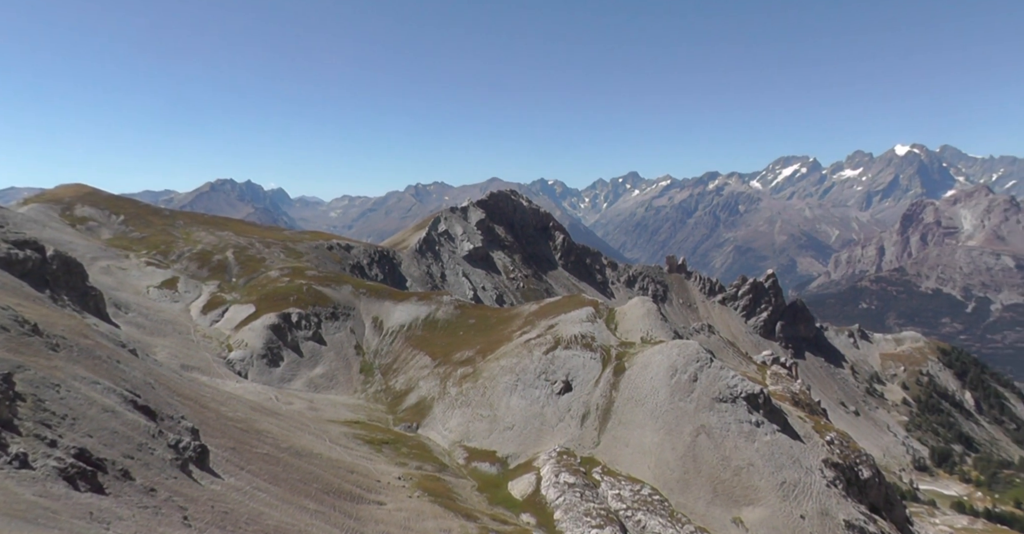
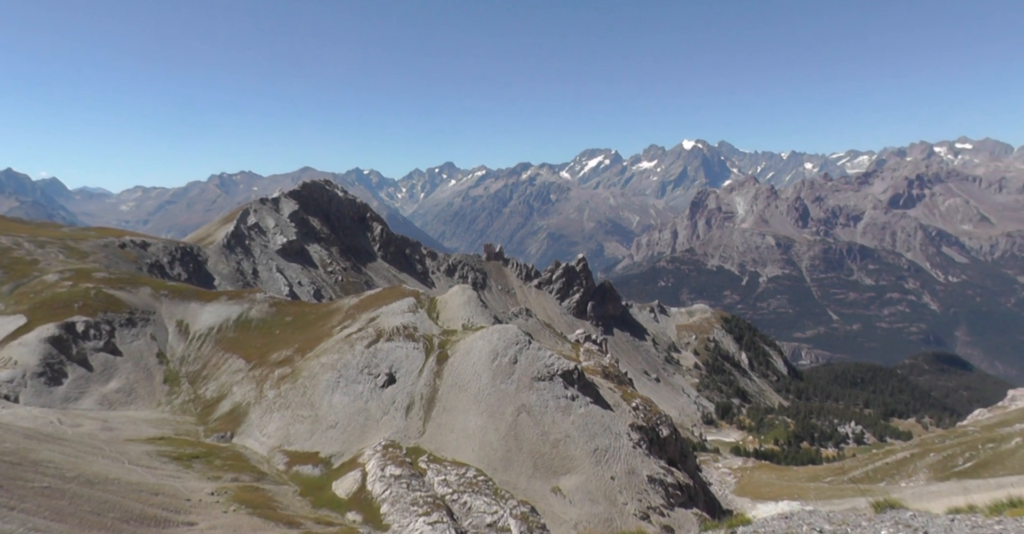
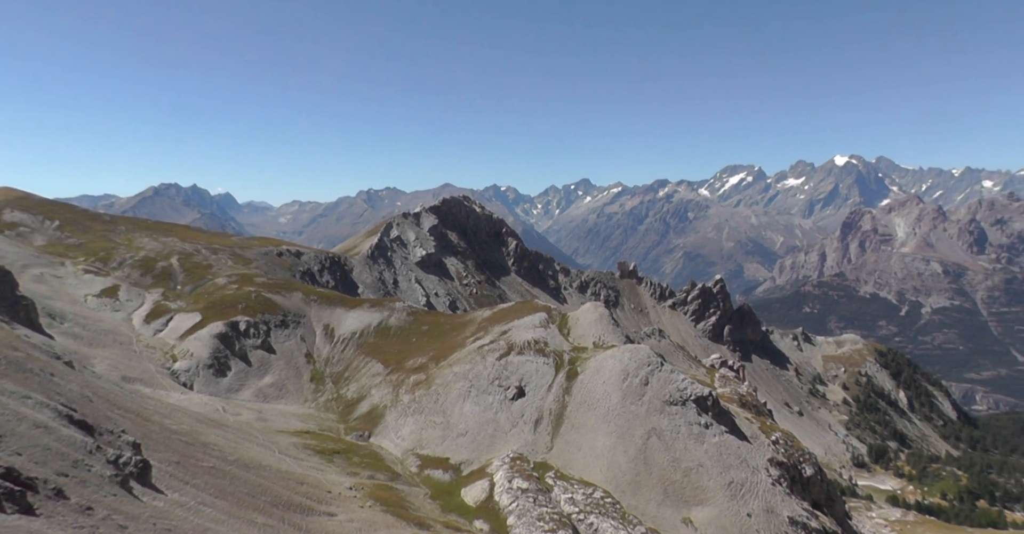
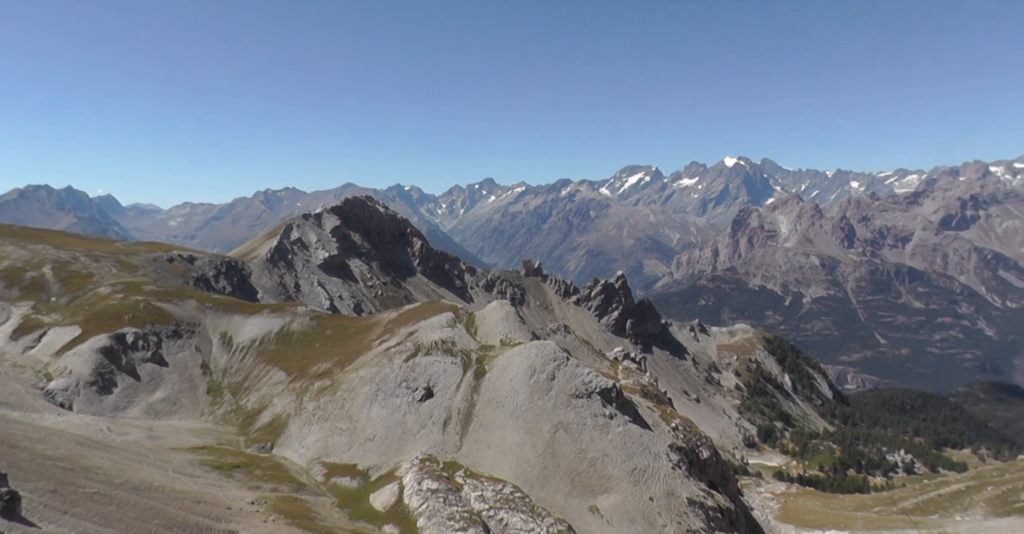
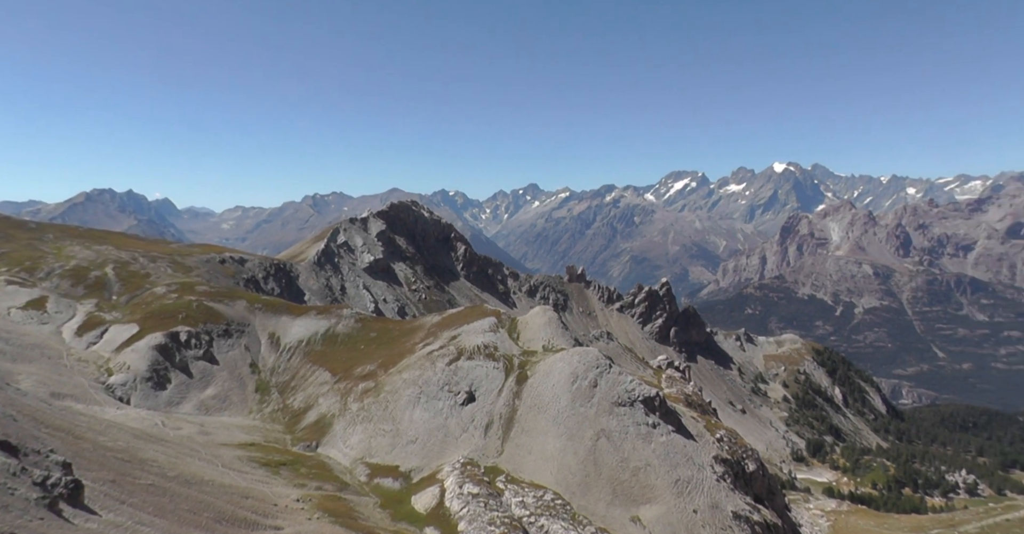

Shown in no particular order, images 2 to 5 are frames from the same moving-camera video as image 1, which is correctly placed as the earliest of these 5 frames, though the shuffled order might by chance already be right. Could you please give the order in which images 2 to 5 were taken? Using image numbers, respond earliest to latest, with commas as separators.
3, 5, 4, 2
